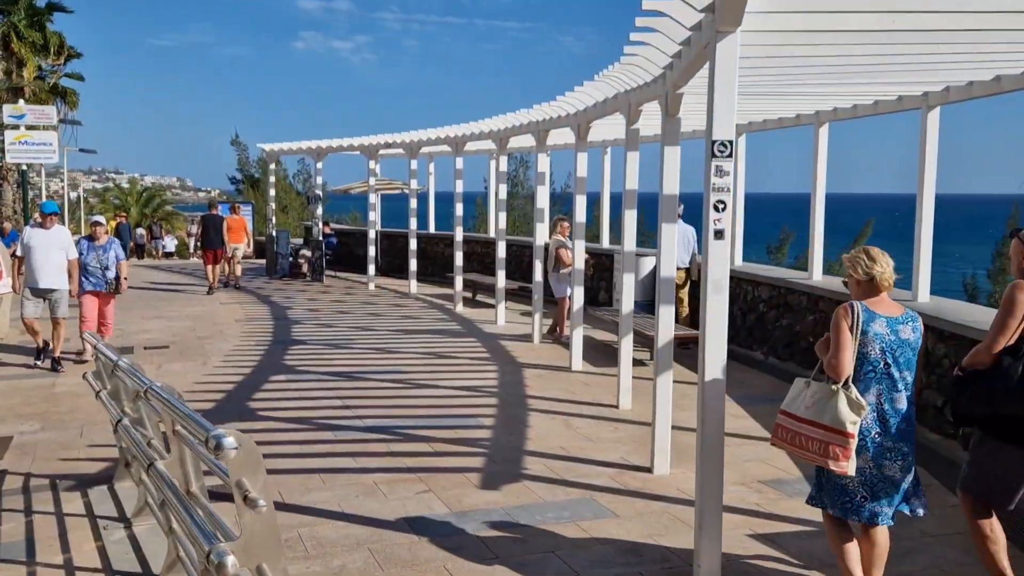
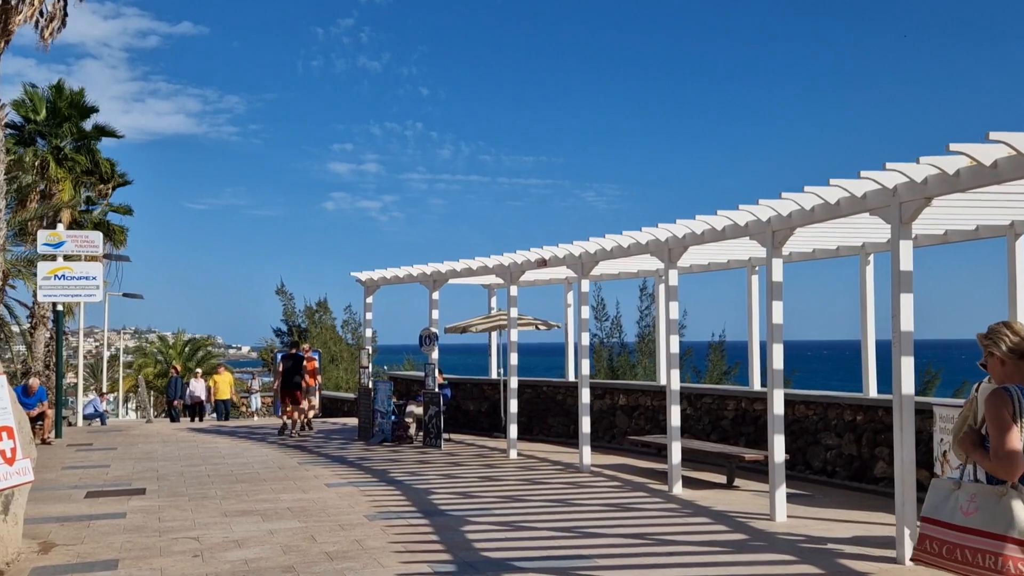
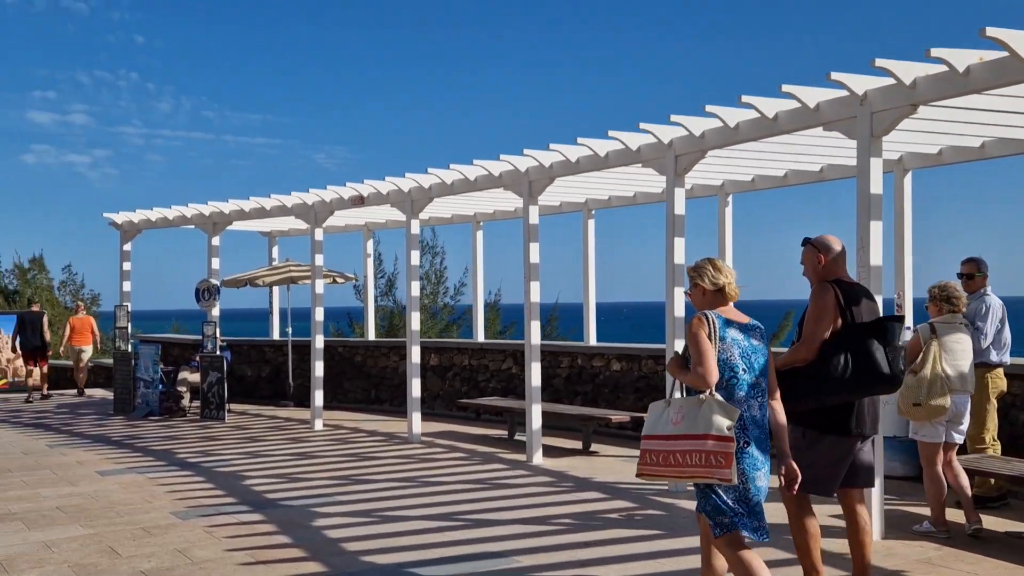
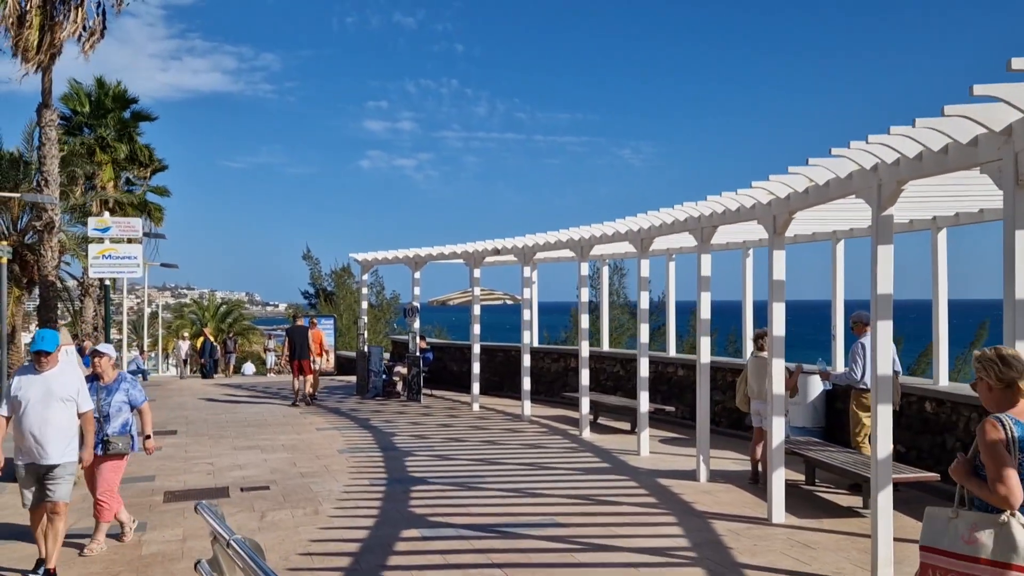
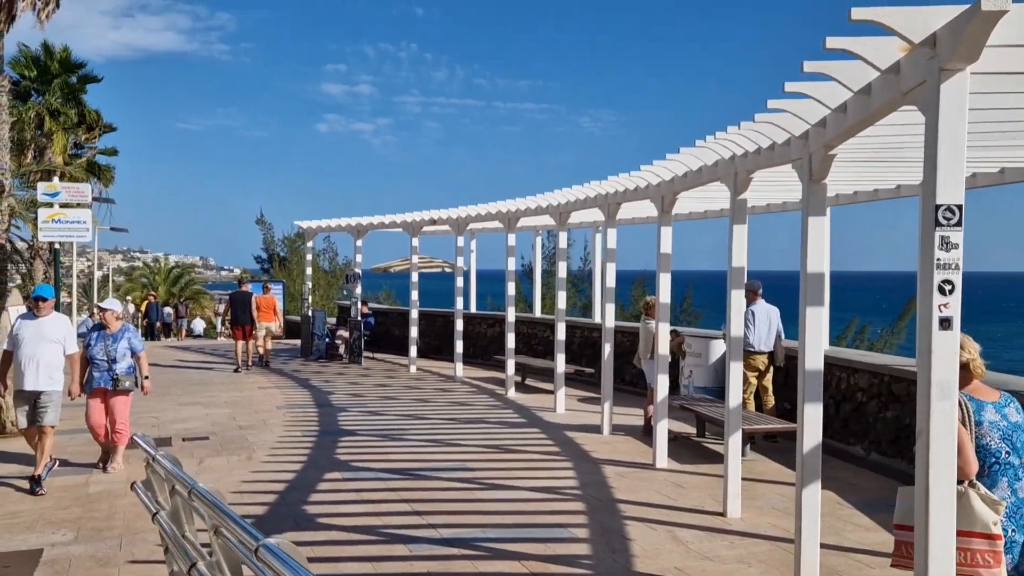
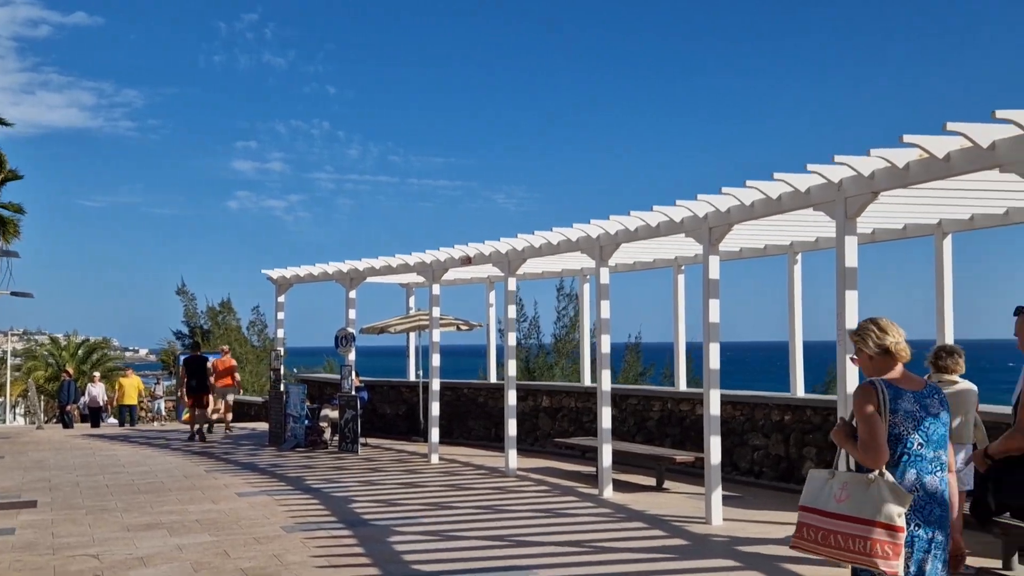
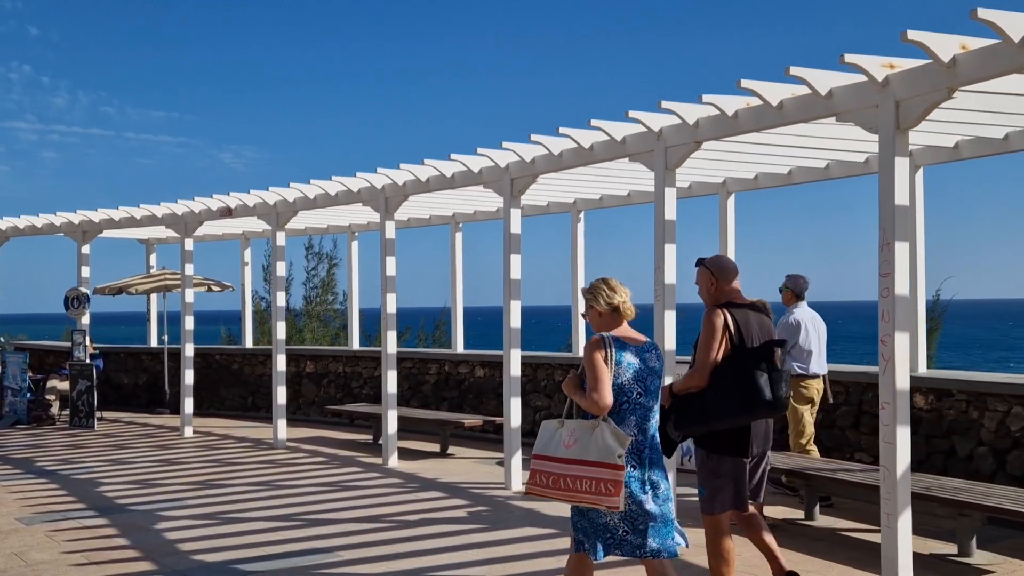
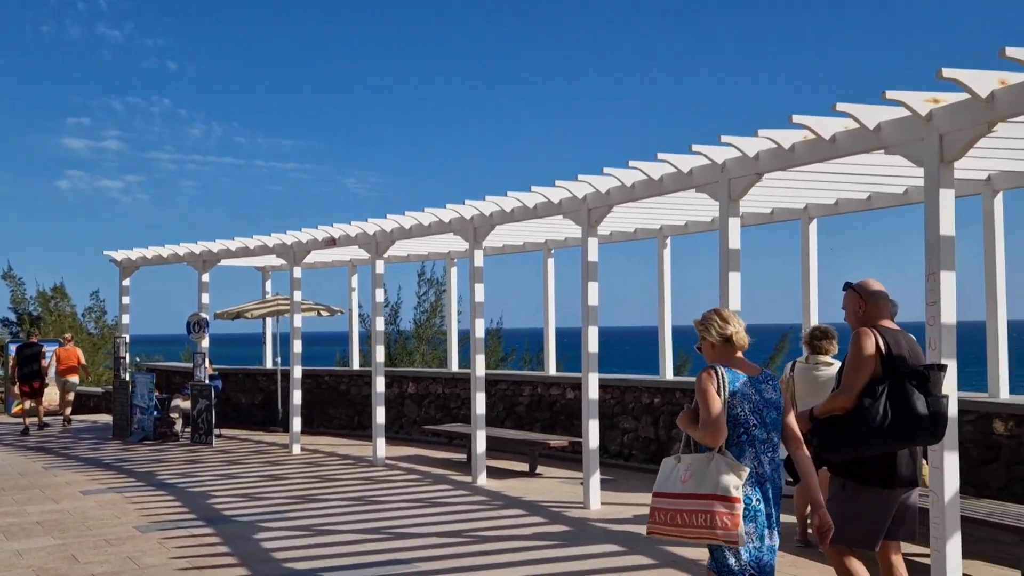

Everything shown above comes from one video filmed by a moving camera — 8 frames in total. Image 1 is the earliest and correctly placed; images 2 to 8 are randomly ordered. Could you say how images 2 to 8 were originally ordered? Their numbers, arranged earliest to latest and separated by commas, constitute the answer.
5, 4, 2, 6, 8, 7, 3
